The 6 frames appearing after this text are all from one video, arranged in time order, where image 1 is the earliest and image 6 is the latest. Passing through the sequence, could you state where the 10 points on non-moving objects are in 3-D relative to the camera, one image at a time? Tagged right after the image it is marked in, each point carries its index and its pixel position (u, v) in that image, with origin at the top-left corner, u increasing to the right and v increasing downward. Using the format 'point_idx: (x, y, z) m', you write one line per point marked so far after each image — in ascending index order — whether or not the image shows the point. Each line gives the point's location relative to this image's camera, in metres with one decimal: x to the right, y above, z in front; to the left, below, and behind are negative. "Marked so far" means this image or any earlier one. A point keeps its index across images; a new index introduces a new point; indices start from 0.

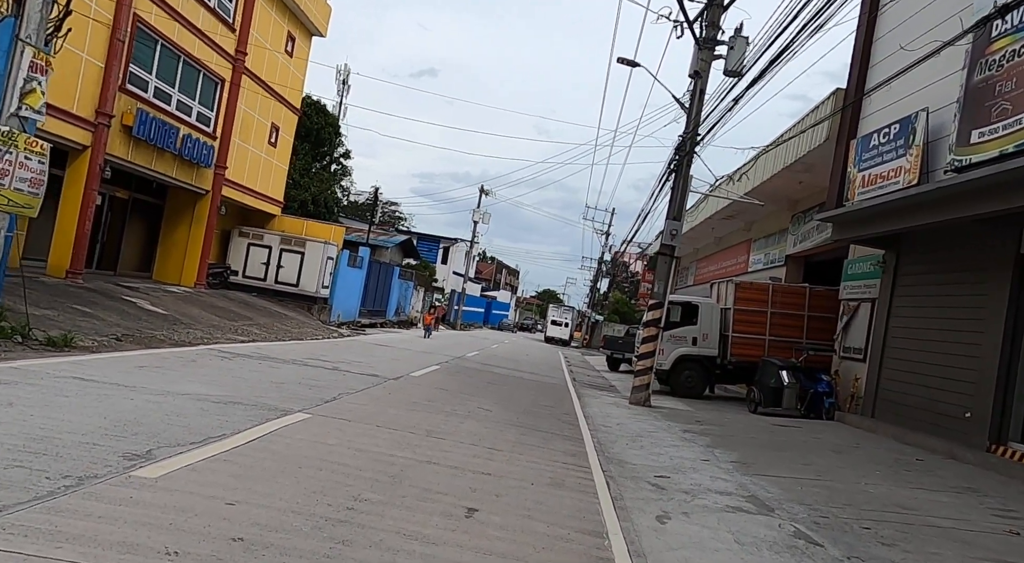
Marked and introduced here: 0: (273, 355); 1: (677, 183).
0: (-4.8, -1.5, +15.7) m
1: (+3.9, +2.3, +18.4) m
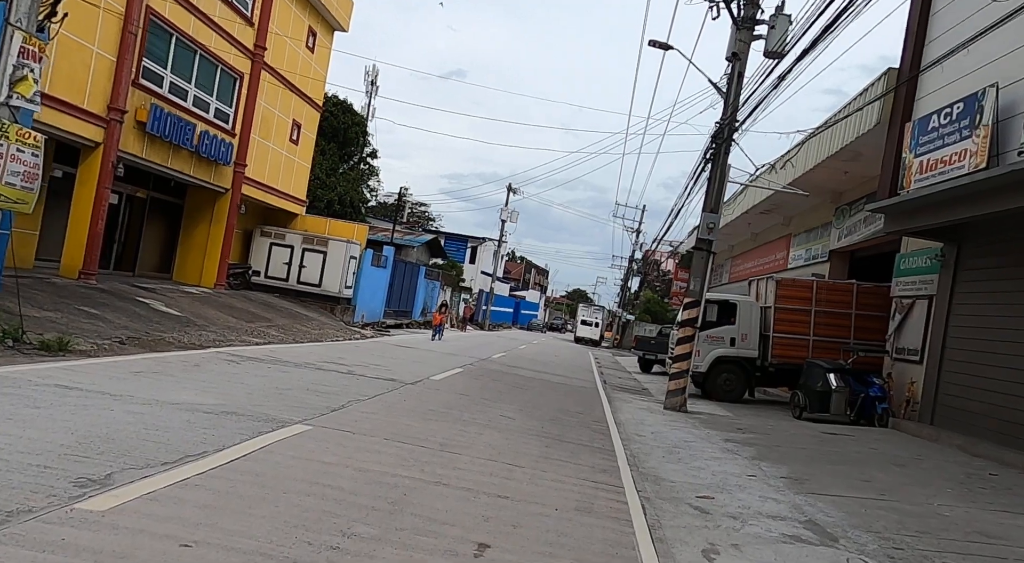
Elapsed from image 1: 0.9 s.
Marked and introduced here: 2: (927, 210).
0: (-4.3, -1.5, +14.9) m
1: (+4.4, +2.4, +17.3) m
2: (+7.1, +1.2, +13.4) m
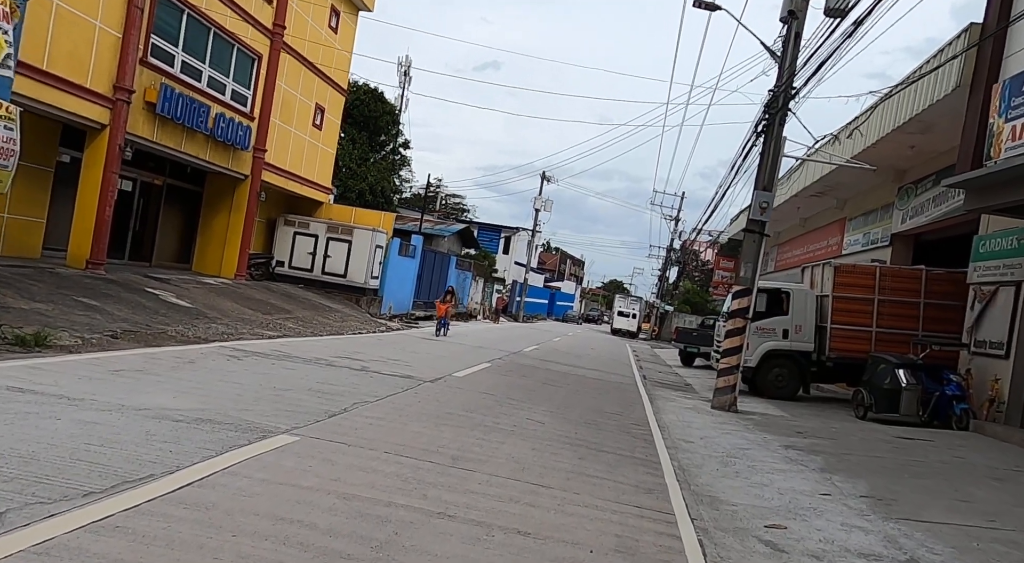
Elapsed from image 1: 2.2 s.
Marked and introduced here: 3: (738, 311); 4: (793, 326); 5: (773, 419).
0: (-3.7, -1.2, +13.7) m
1: (+5.0, +2.6, +15.6) m
2: (+7.5, +1.5, +11.6) m
3: (+4.5, -0.6, +15.6) m
4: (+6.6, -1.0, +18.6) m
5: (+4.9, -2.6, +14.8) m
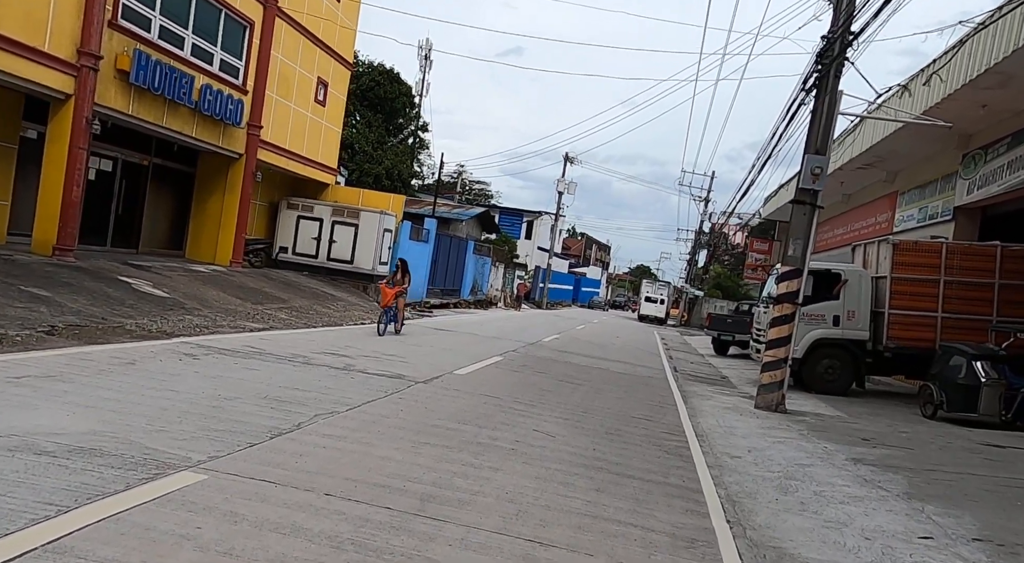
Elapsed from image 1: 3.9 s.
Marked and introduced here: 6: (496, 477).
0: (-3.6, -1.0, +11.8) m
1: (+5.2, +3.0, +13.4) m
2: (+7.5, +1.8, +9.4) m
3: (+4.7, -0.2, +13.5) m
4: (+6.9, -0.6, +16.4) m
5: (+5.1, -2.2, +12.6) m
6: (-0.1, -1.6, +6.3) m
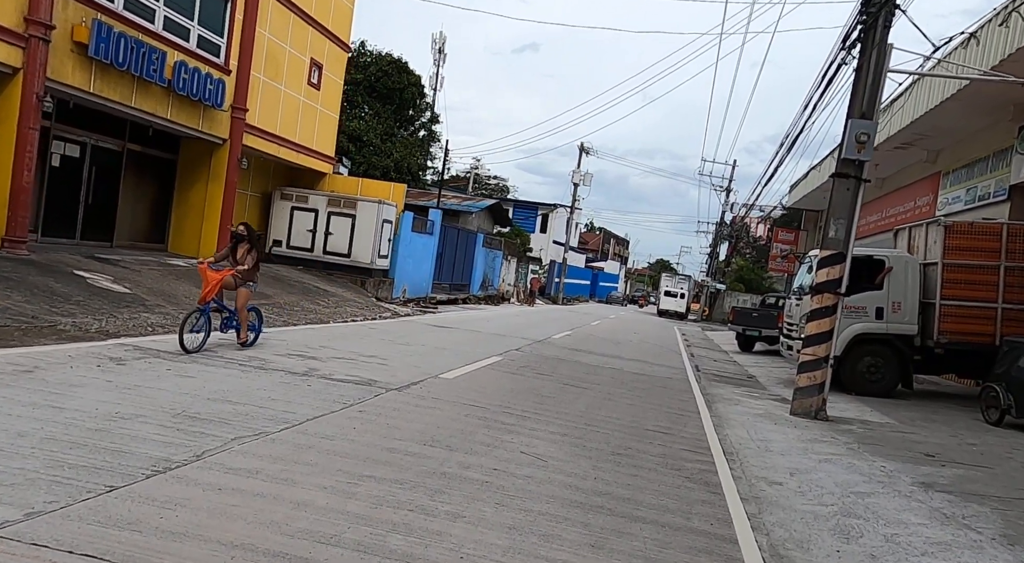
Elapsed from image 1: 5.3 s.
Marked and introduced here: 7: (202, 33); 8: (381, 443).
0: (-3.7, -0.9, +10.2) m
1: (+5.1, +3.2, +11.5) m
2: (+7.4, +2.0, +7.4) m
3: (+4.6, 0.0, +11.6) m
4: (+6.9, -0.4, +14.5) m
5: (+5.0, -2.0, +10.8) m
6: (-0.3, -1.4, +4.6) m
7: (-7.4, +5.9, +18.8) m
8: (-1.1, -1.3, +6.4) m
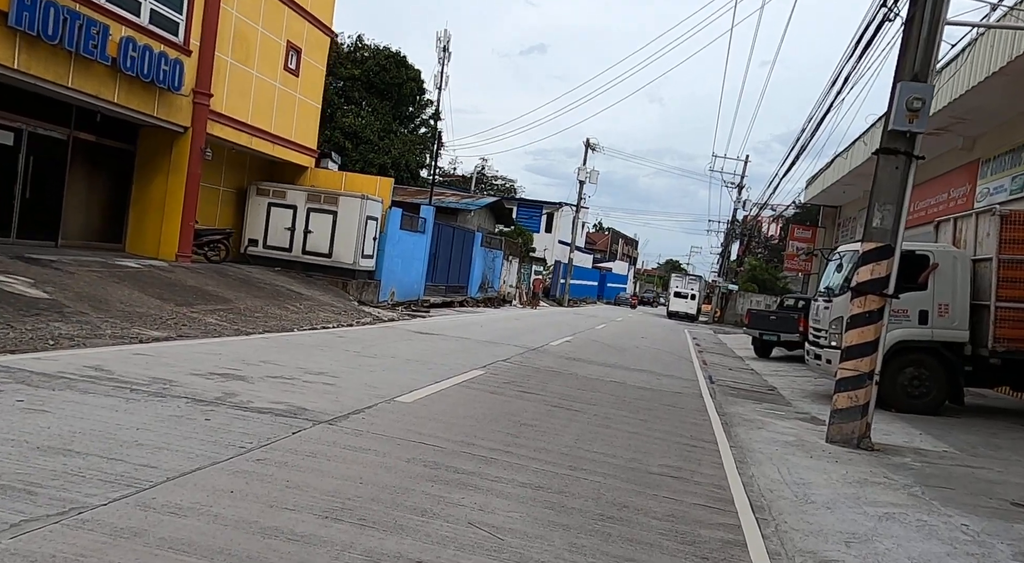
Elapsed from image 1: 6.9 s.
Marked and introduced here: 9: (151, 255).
0: (-4.0, -0.9, +8.2) m
1: (+4.8, +3.2, +9.4) m
2: (+7.0, +2.0, +5.3) m
3: (+4.3, 0.0, +9.6) m
4: (+6.7, -0.4, +12.4) m
5: (+4.7, -2.0, +8.7) m
6: (-0.7, -1.4, +2.5) m
7: (-7.6, +5.9, +16.9) m
8: (-1.4, -1.3, +4.4) m
9: (-8.7, +0.7, +19.1) m
